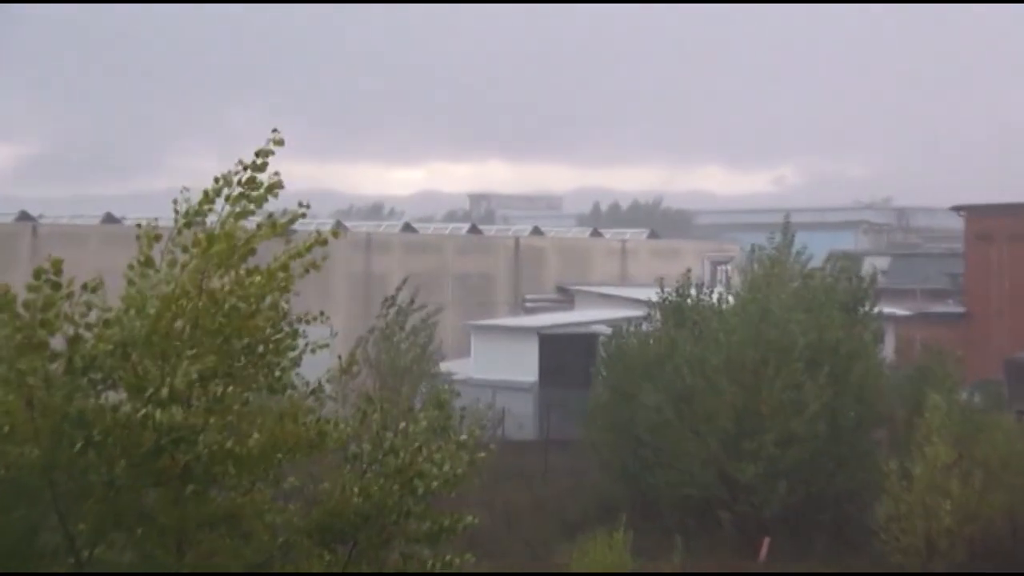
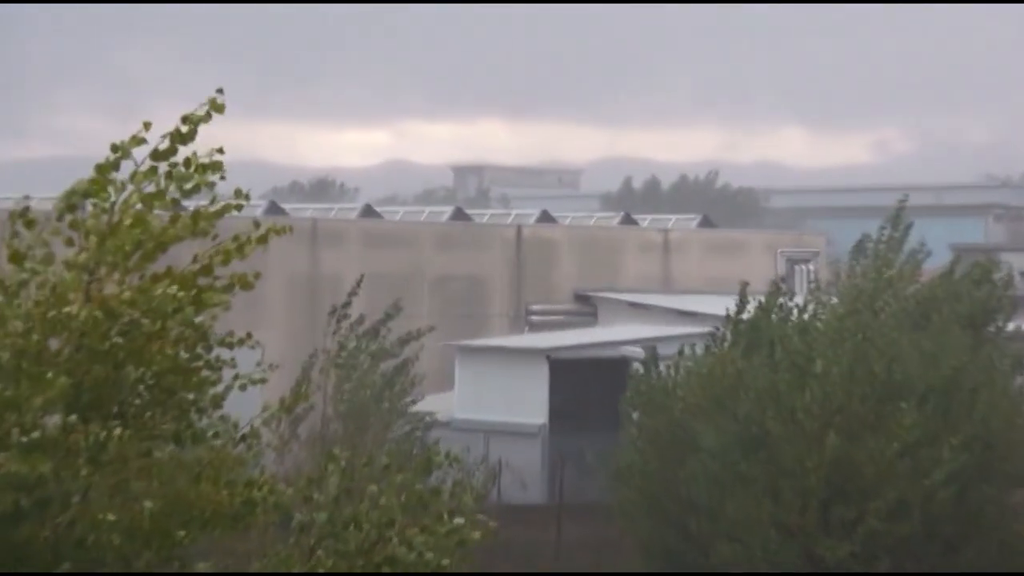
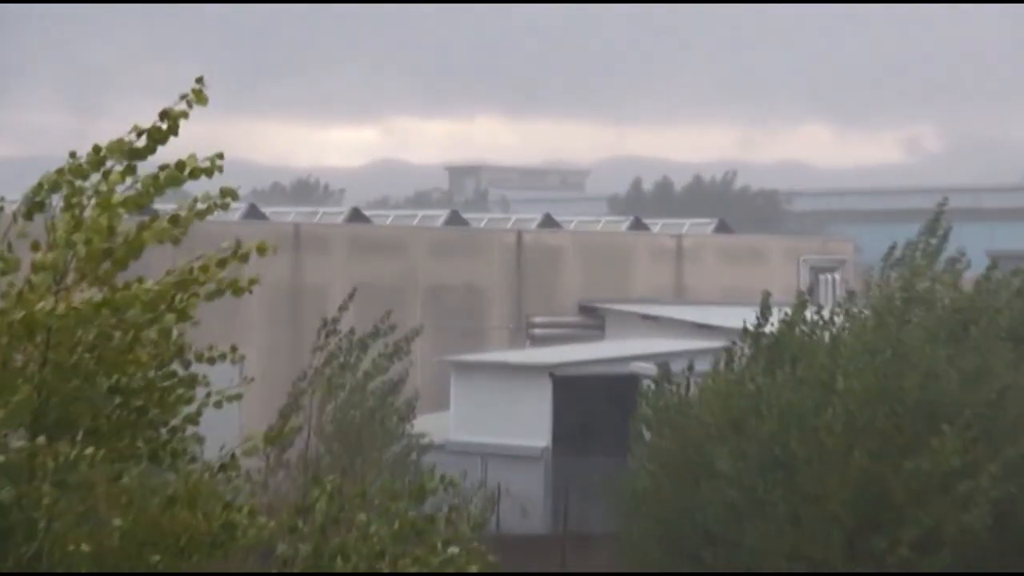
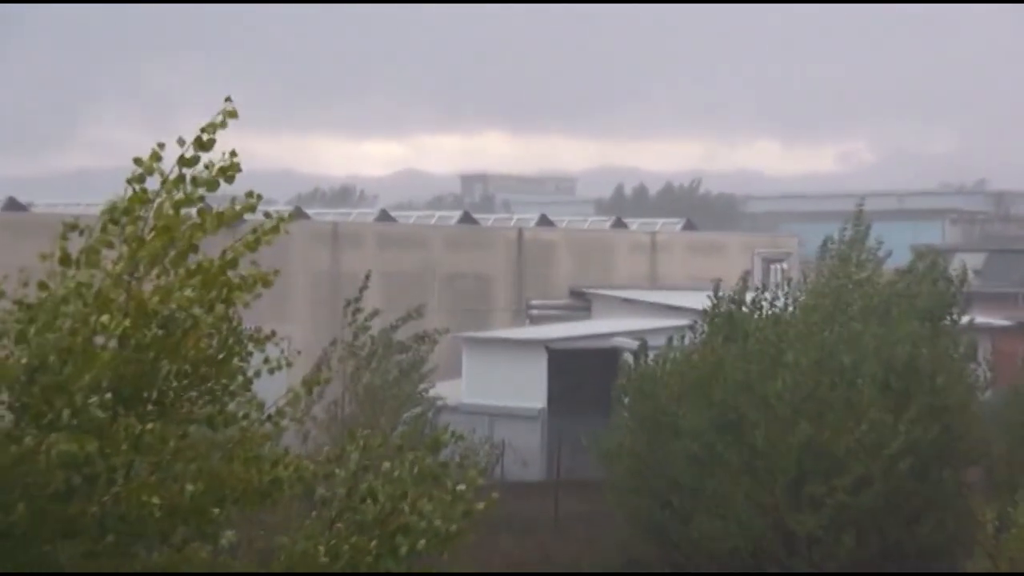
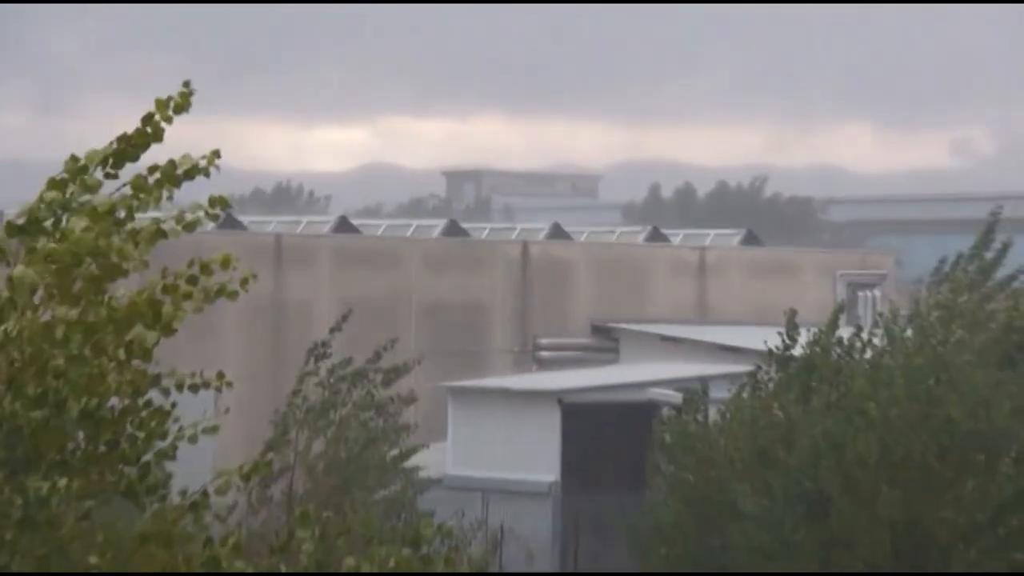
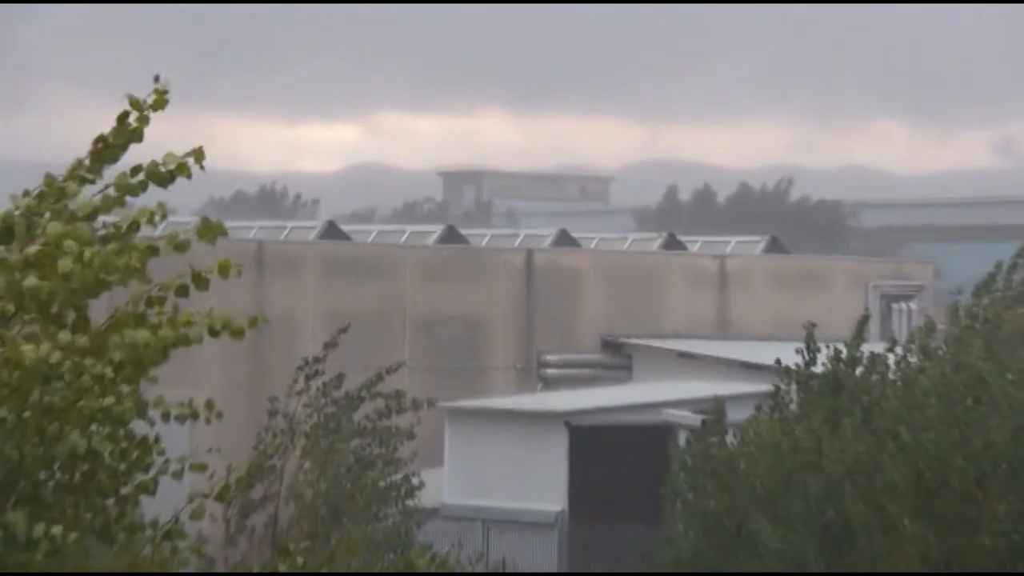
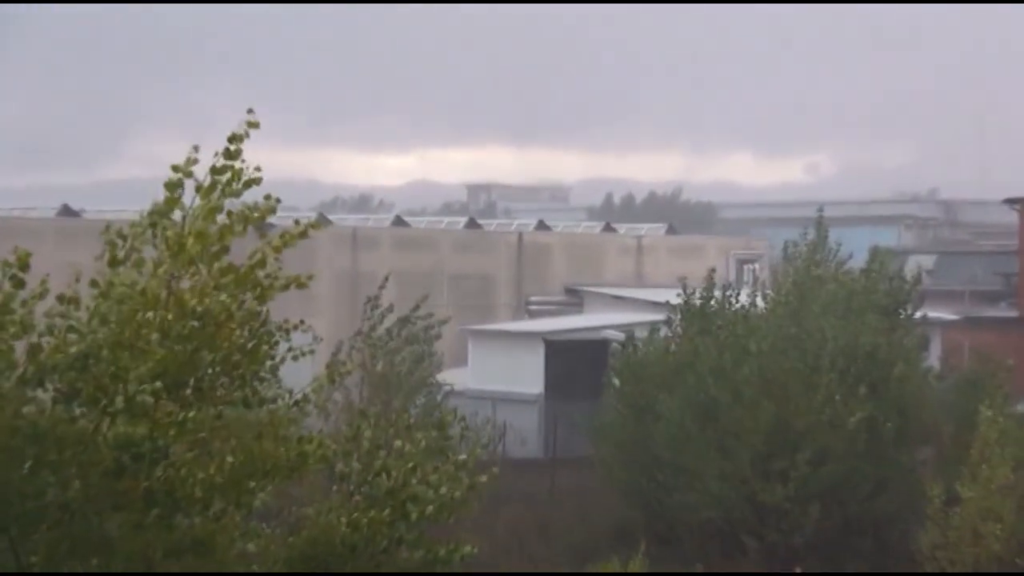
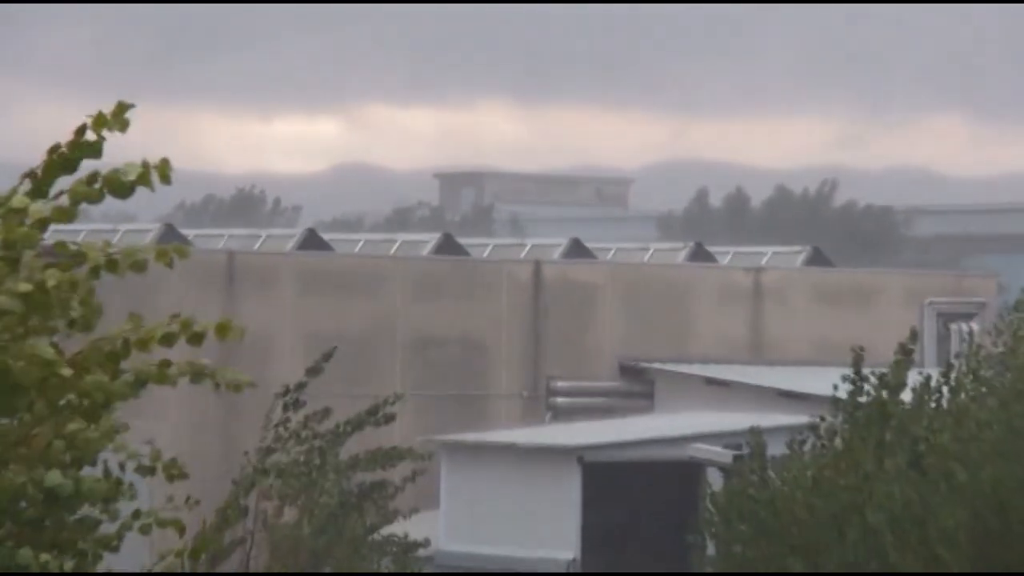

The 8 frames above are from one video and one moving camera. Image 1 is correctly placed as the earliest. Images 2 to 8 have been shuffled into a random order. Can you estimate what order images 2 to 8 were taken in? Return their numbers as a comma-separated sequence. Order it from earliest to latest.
7, 4, 2, 3, 5, 6, 8
